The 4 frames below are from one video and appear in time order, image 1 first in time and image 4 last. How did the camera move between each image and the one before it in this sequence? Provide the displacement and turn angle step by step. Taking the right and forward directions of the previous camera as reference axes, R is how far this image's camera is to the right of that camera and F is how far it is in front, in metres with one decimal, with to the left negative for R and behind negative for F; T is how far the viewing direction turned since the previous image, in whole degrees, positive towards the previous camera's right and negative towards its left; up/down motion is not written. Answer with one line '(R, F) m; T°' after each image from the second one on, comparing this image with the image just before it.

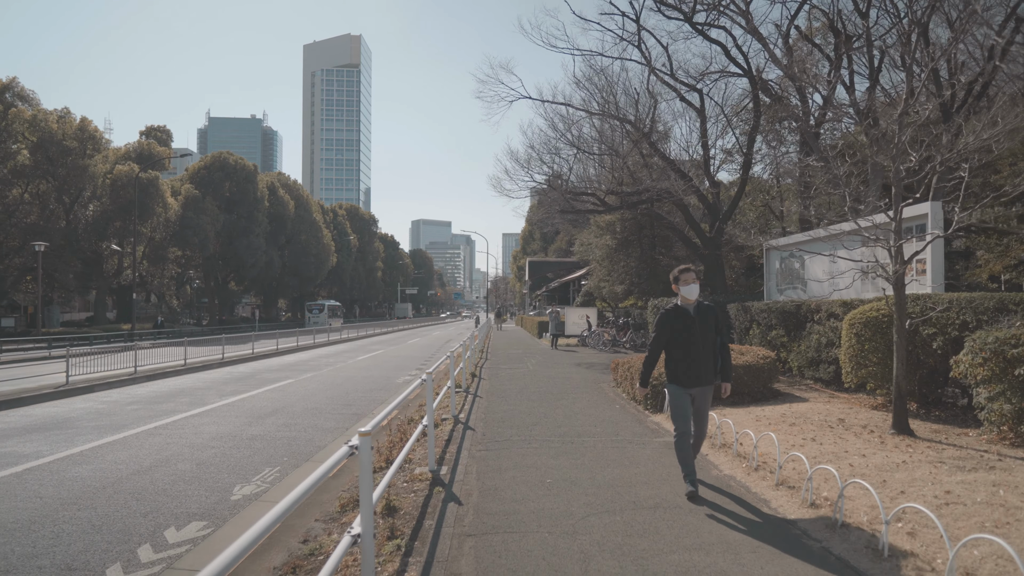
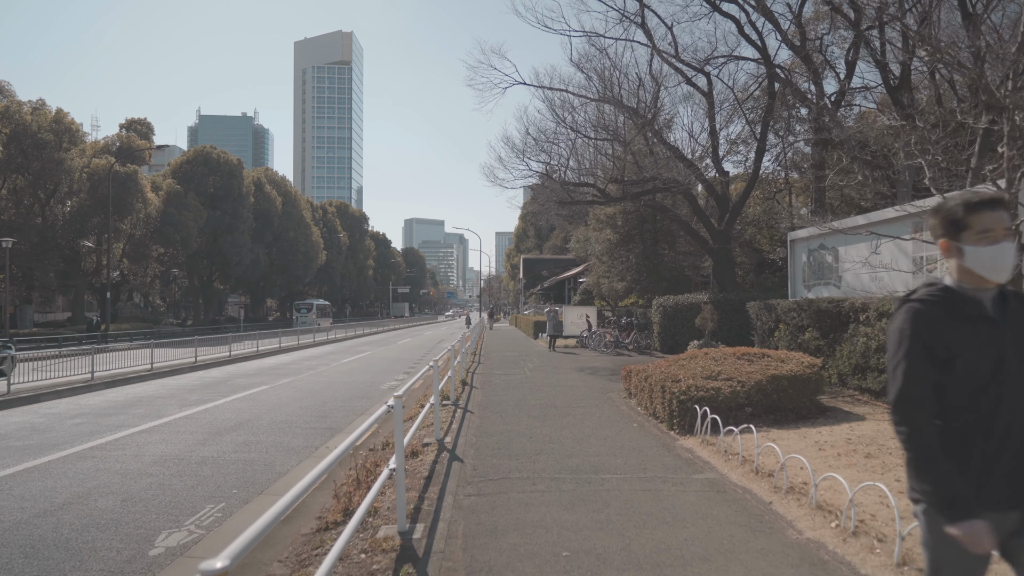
(-0.1, +2.4) m; +1°
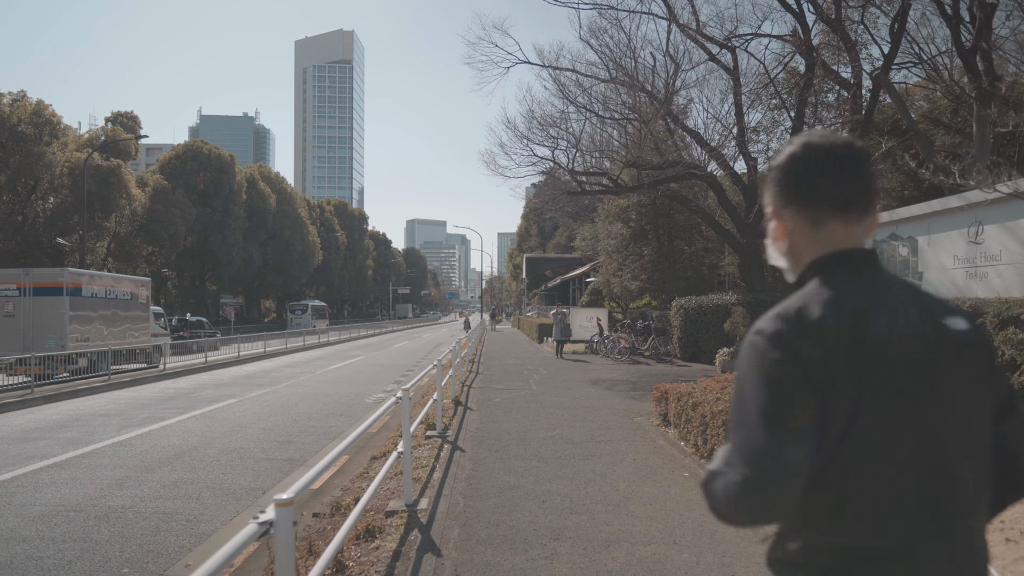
(0.0, +3.3) m; 0°
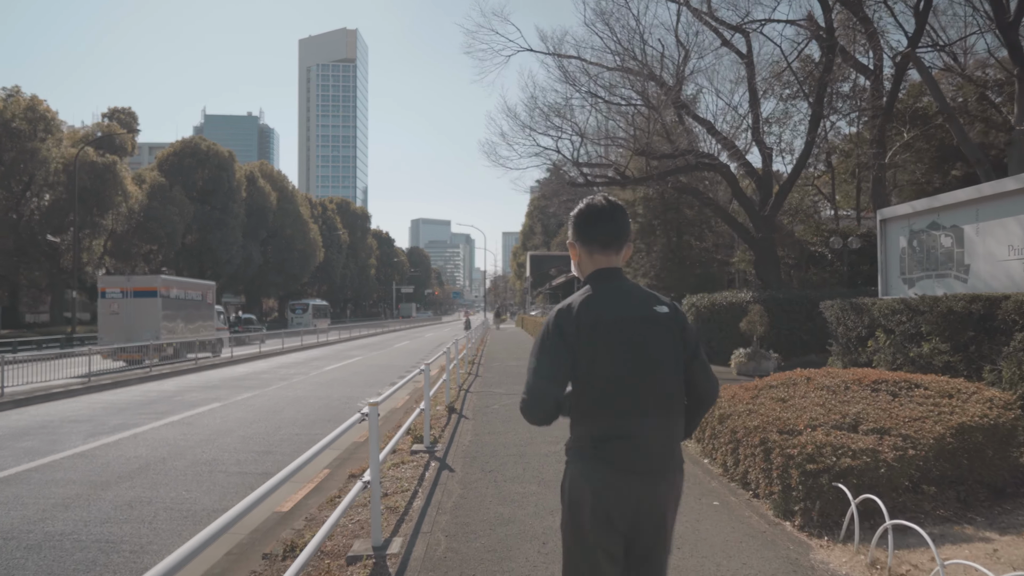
(+0.1, +1.4) m; 0°
